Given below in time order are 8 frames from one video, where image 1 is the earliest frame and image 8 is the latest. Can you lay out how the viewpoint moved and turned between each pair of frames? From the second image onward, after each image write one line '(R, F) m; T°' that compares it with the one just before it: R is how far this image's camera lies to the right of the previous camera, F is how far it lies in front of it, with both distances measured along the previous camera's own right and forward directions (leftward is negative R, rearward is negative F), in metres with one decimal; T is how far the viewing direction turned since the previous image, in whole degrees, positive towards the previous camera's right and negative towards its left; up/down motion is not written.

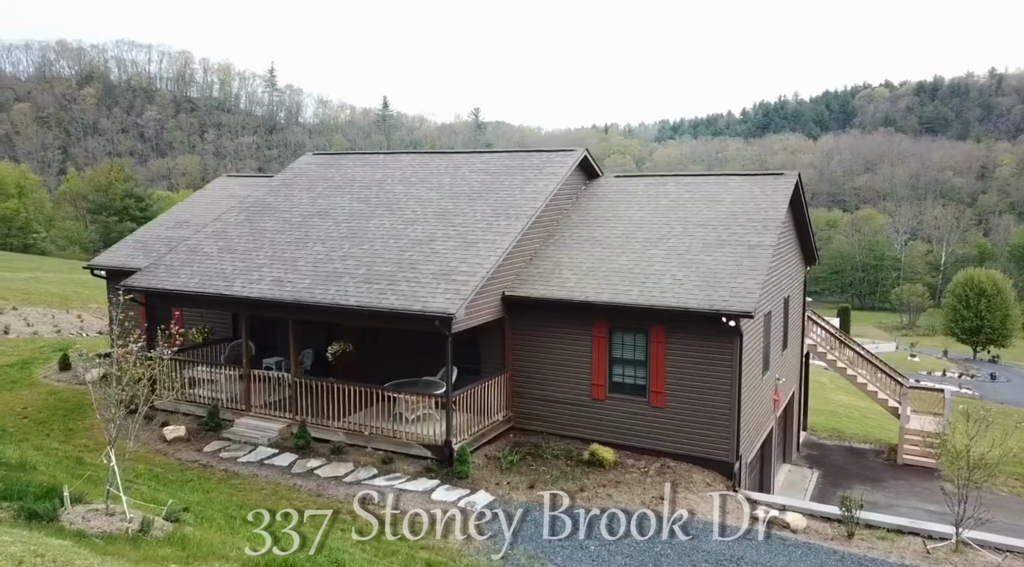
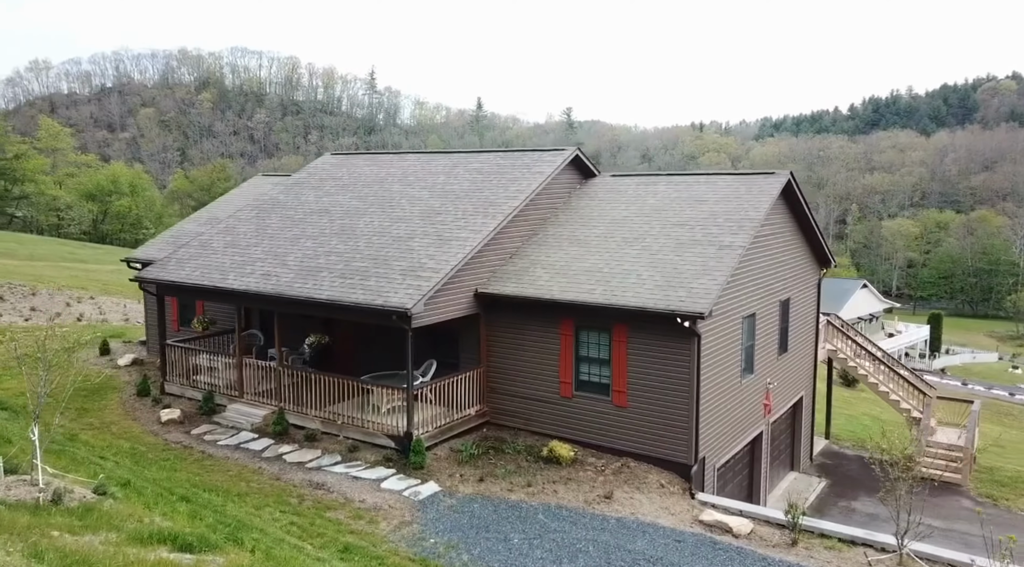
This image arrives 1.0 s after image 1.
(+2.6, -0.1) m; -7°
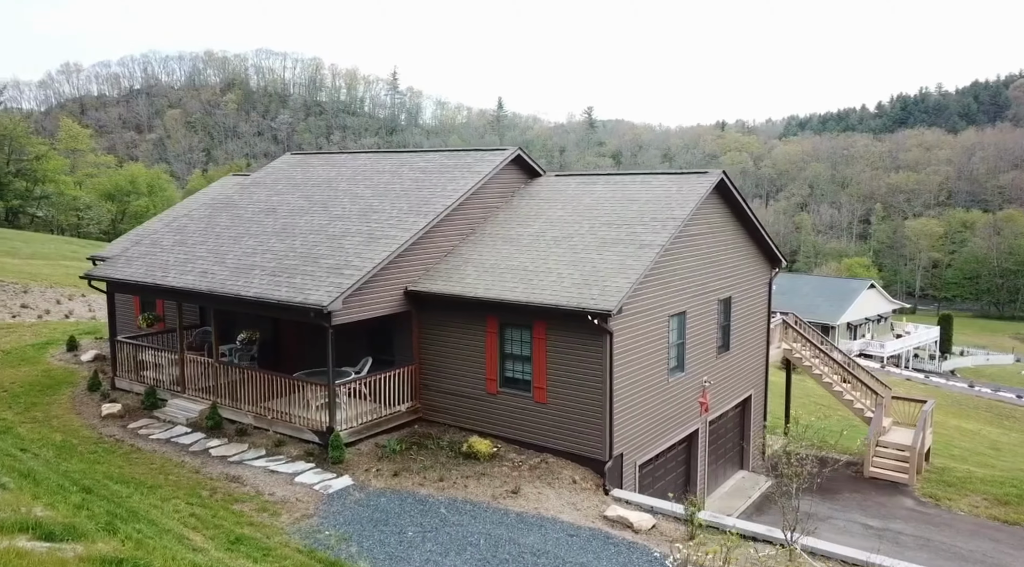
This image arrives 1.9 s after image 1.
(+2.0, -0.1) m; -2°
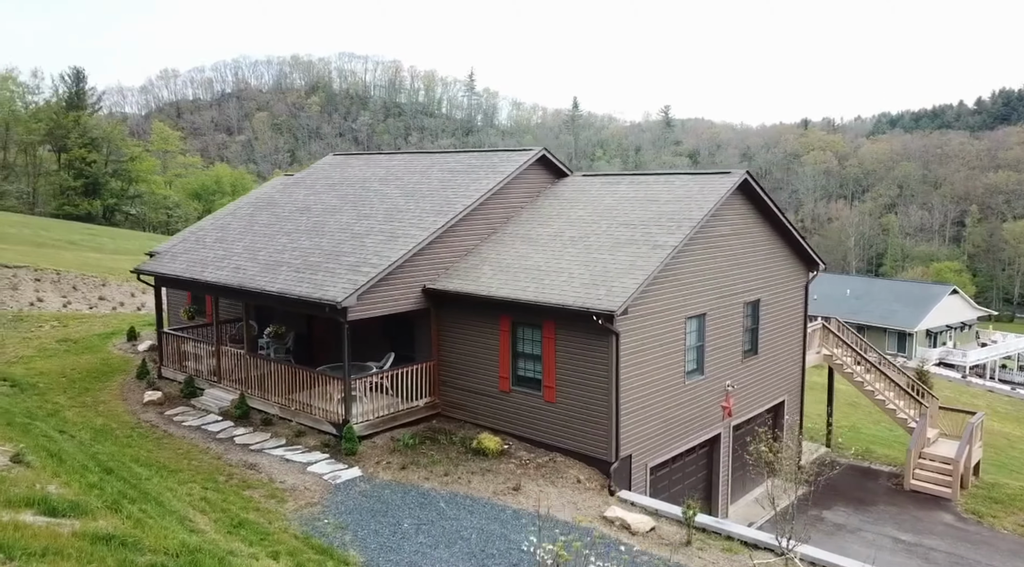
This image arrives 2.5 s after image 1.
(+1.3, -0.1) m; -6°
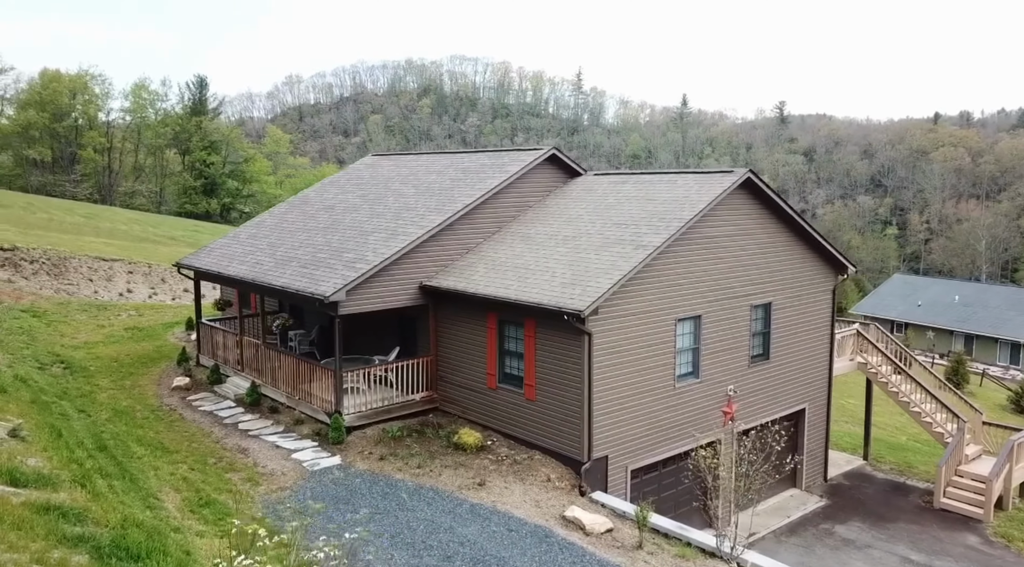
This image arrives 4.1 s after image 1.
(+2.5, 0.0) m; -8°
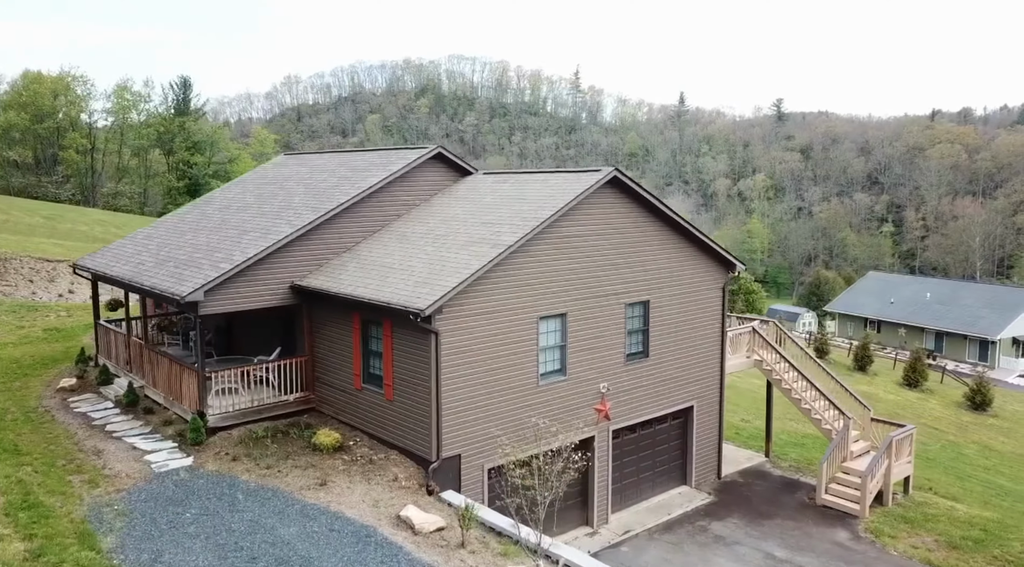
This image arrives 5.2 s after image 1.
(+2.8, +0.1) m; 0°
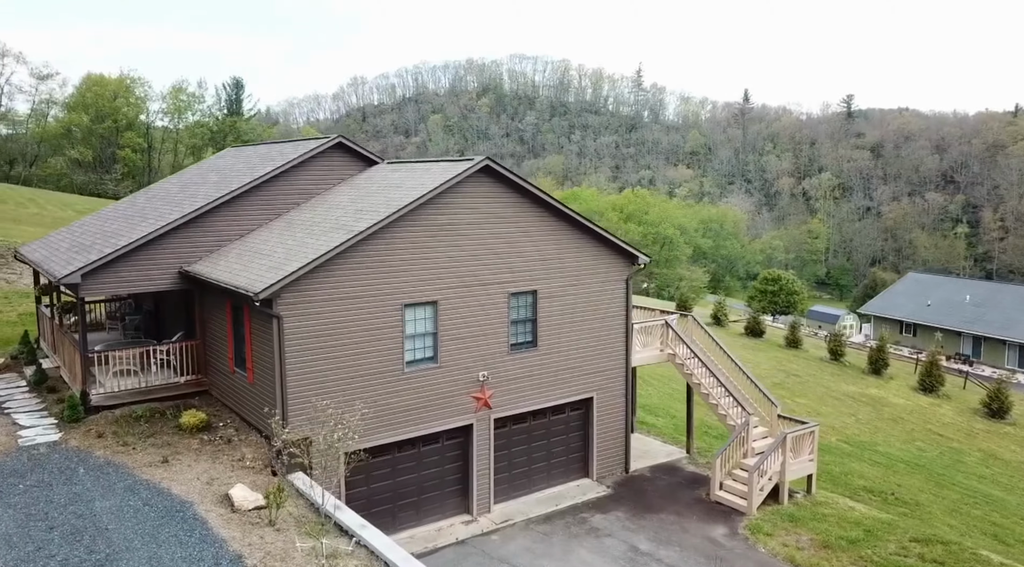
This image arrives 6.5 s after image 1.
(+4.0, +0.2) m; -5°
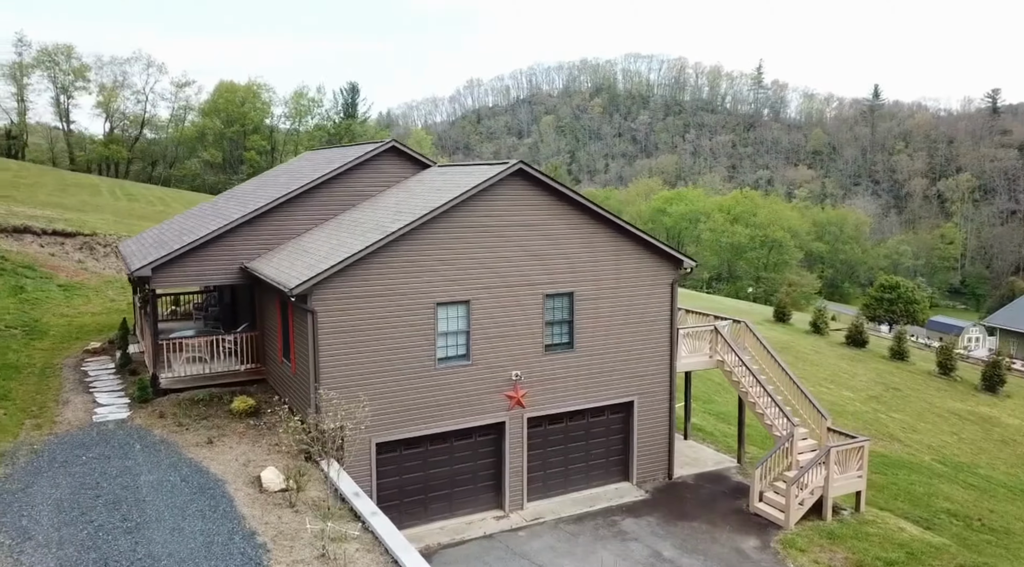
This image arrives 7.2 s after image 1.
(+1.8, -0.2) m; -8°
